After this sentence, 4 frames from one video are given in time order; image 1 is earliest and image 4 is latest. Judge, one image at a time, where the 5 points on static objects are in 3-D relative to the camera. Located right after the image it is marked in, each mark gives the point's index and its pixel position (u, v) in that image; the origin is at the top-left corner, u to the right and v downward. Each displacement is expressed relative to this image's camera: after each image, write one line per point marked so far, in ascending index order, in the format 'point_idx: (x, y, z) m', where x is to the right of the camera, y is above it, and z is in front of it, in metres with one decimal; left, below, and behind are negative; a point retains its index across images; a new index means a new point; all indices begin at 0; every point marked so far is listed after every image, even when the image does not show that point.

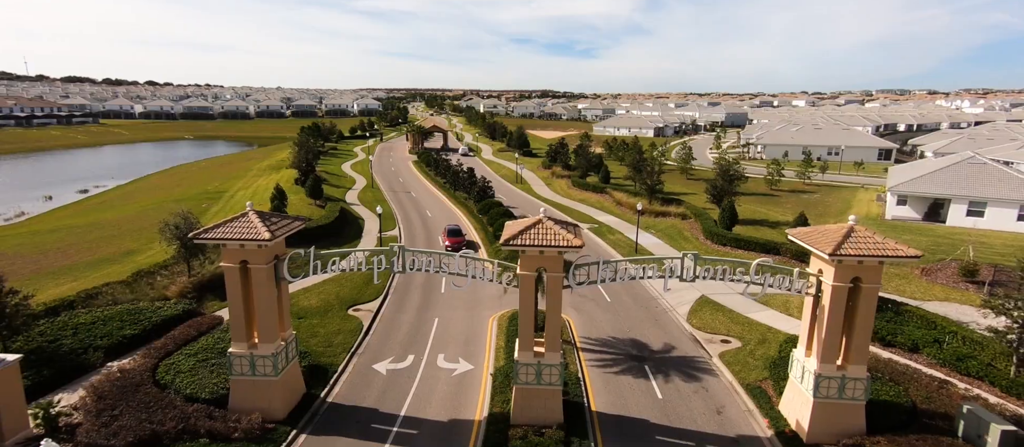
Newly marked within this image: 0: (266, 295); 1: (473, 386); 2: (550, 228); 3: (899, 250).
0: (-6.8, -2.0, +15.9) m
1: (-1.3, -5.4, +19.0) m
2: (+1.0, -0.1, +15.6) m
3: (+9.5, -0.7, +14.2) m
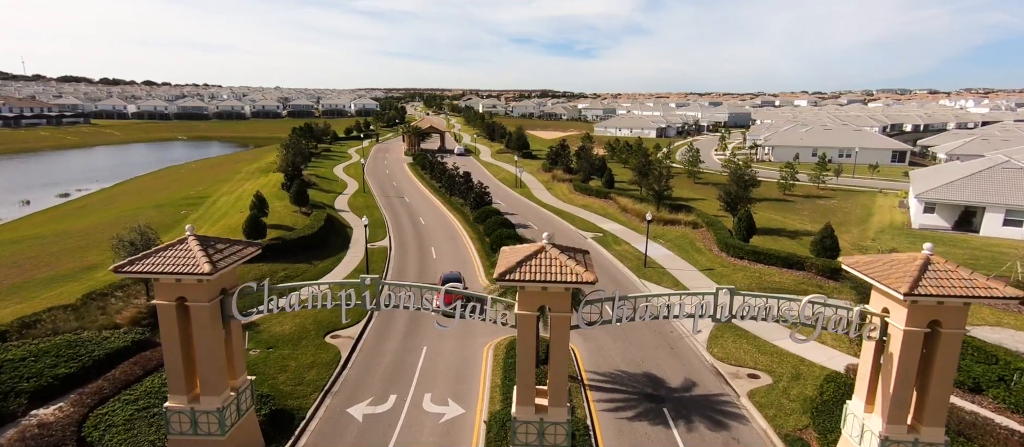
0: (-6.9, -2.6, +13.1) m
1: (-1.4, -6.0, +16.2) m
2: (+0.9, -0.7, +12.8) m
3: (+9.5, -1.3, +11.4) m
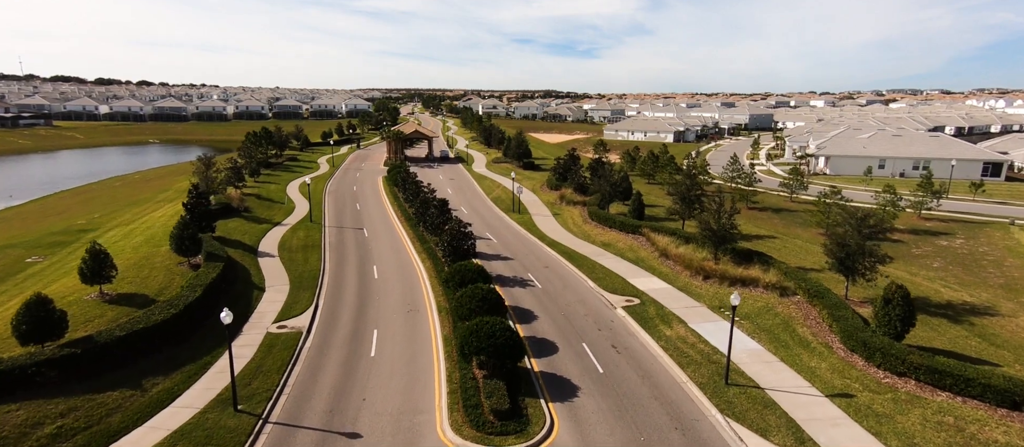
0: (-7.4, -5.3, -0.5) m
1: (-1.9, -8.7, +2.5) m
2: (+0.4, -3.5, -0.9) m
3: (+8.9, -4.0, -2.3) m
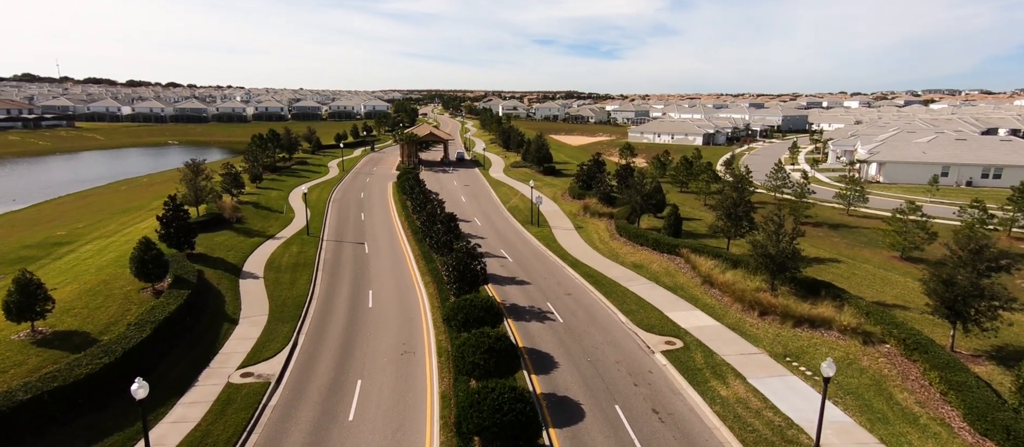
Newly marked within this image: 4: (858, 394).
0: (-7.9, -6.1, -4.8) m
1: (-2.3, -9.6, -2.0) m
2: (-0.1, -4.4, -5.5) m
3: (+8.4, -5.0, -7.2) m
4: (+10.4, -5.1, +17.3) m
